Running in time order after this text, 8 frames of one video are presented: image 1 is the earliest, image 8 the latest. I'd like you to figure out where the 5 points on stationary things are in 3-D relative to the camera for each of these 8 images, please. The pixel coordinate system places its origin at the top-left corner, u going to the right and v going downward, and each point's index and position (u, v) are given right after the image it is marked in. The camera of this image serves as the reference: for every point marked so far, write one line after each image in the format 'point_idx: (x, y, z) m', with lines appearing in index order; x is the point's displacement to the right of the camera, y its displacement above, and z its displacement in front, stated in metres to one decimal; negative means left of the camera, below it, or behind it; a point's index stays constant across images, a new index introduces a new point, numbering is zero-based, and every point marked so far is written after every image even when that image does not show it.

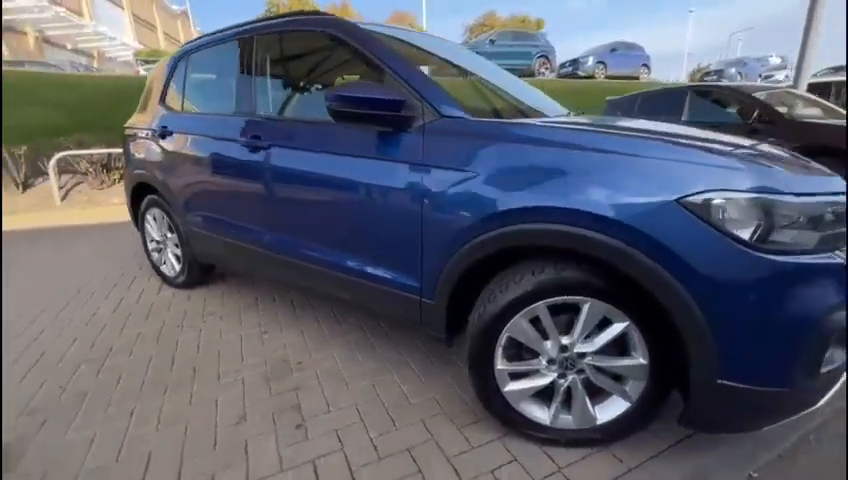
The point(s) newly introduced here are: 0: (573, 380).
0: (+0.7, -0.7, +1.9) m
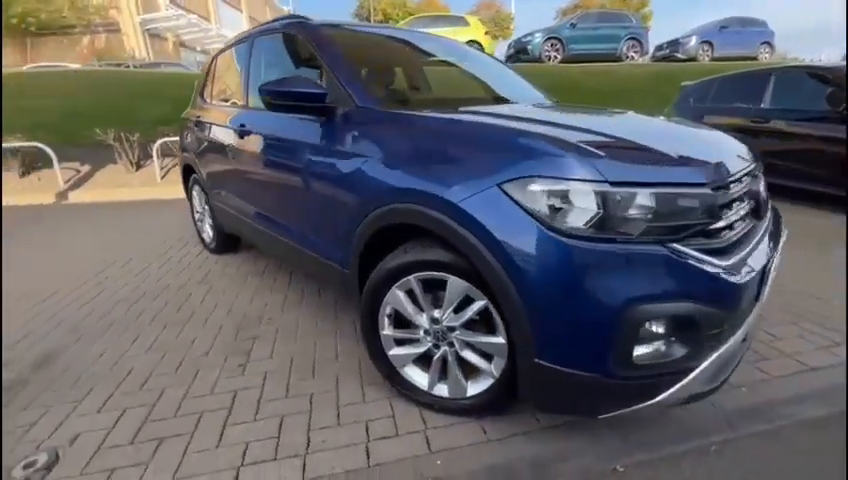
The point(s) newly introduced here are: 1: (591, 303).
0: (+0.1, -0.6, +2.1) m
1: (+0.6, -0.2, +1.5) m
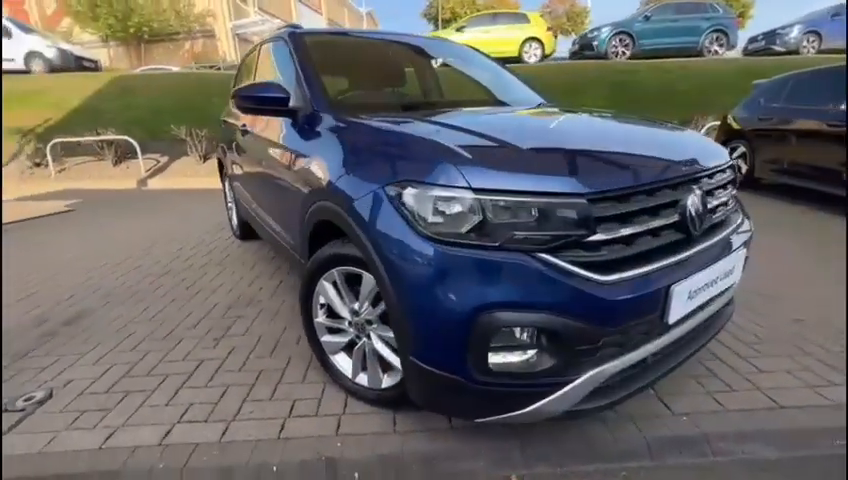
0: (-0.3, -0.6, +2.2) m
1: (+0.1, -0.3, +1.6) m
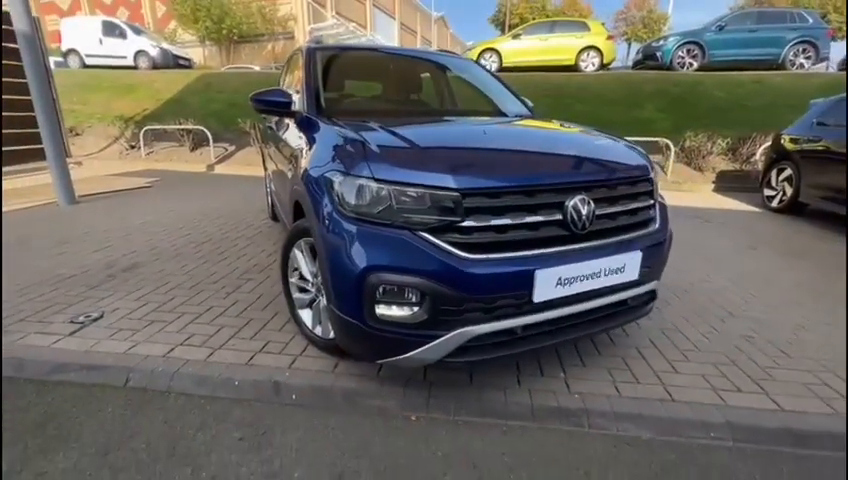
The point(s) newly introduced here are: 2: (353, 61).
0: (-0.7, -0.4, +2.8) m
1: (-0.4, -0.1, +2.1) m
2: (-0.8, +2.1, +4.5) m
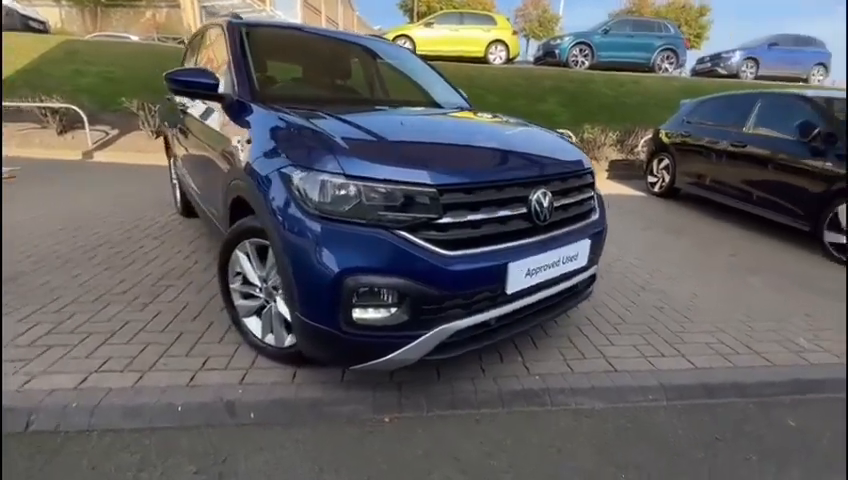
0: (-1.0, -0.4, +2.5) m
1: (-0.5, -0.2, +1.9) m
2: (-1.5, +2.1, +4.1) m
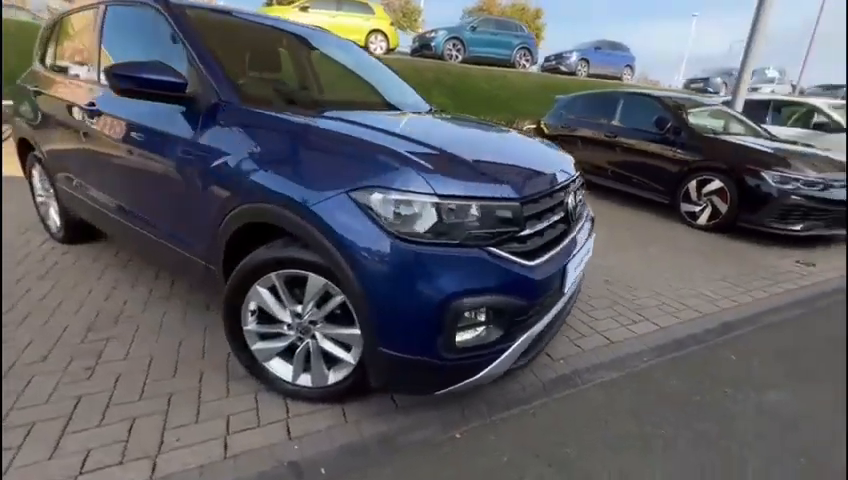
0: (-0.7, -0.6, +2.2) m
1: (0.0, -0.3, +1.8) m
2: (-1.9, +1.9, +3.5) m
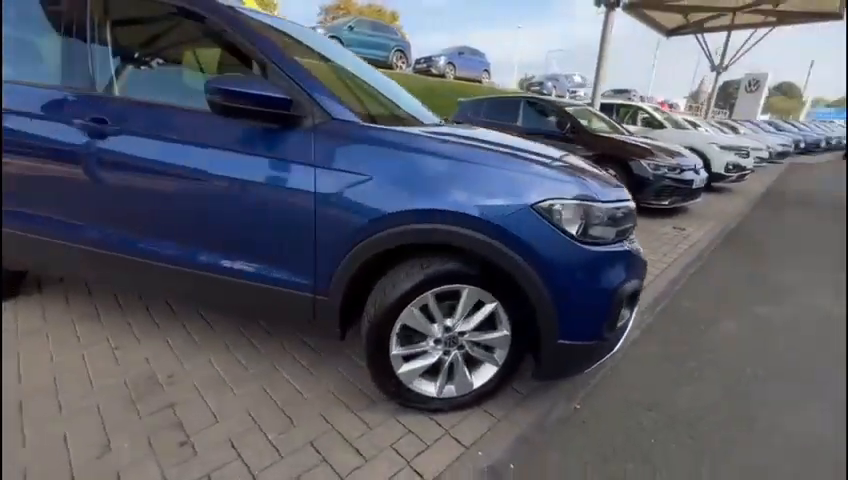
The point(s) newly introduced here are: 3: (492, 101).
0: (+0.2, -0.7, +2.3) m
1: (+0.9, -0.3, +2.1) m
2: (-1.7, +1.6, +3.0) m
3: (+1.8, +3.5, +9.9) m
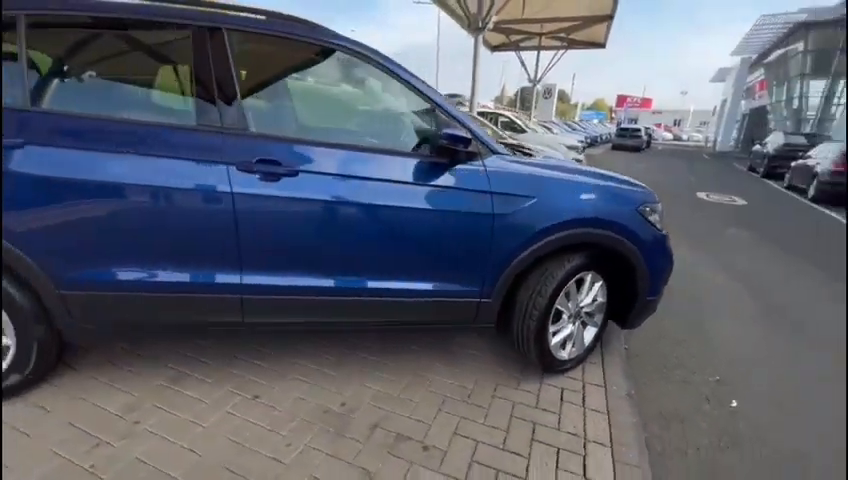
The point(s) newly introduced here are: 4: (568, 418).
0: (+1.2, -0.7, +3.1) m
1: (+1.9, -0.2, +3.1) m
2: (-1.0, +1.4, +2.9) m
3: (-0.7, +3.5, +10.6) m
4: (+1.0, -1.2, +2.6) m
